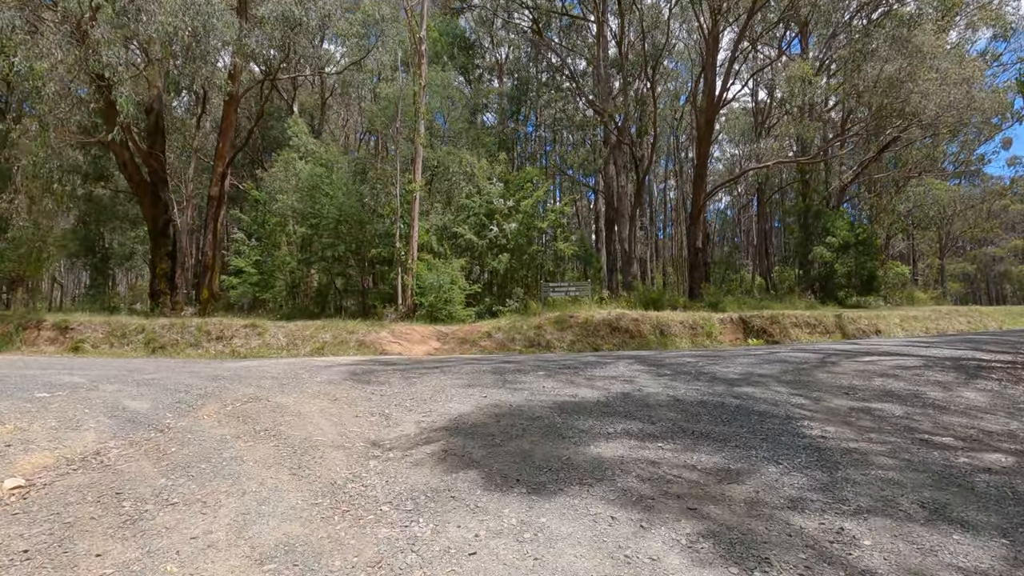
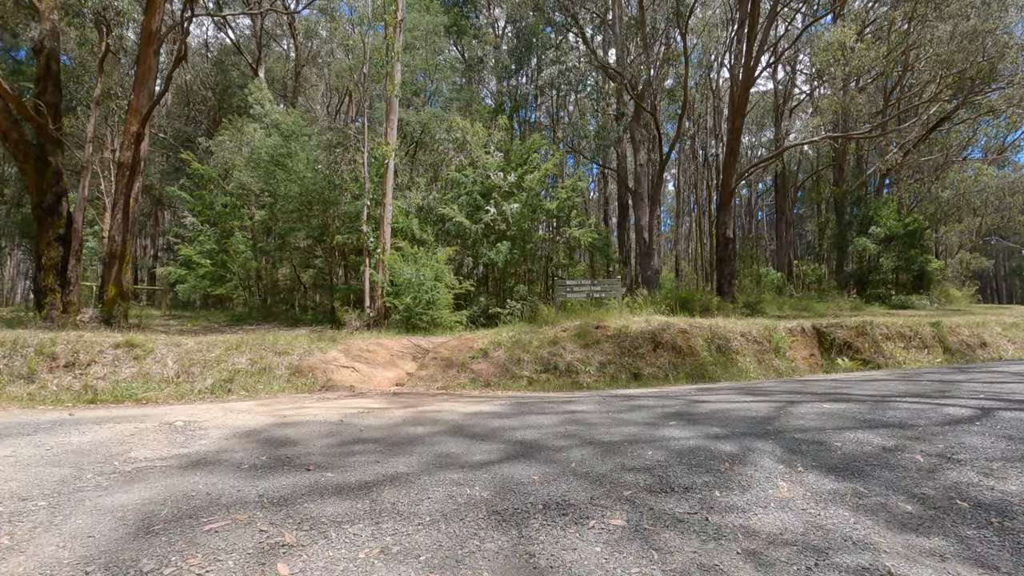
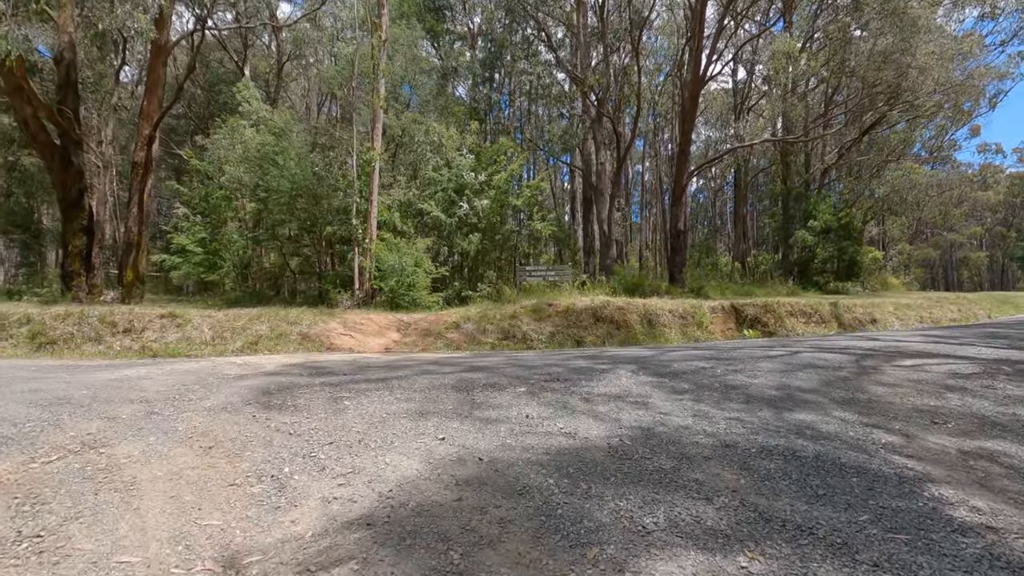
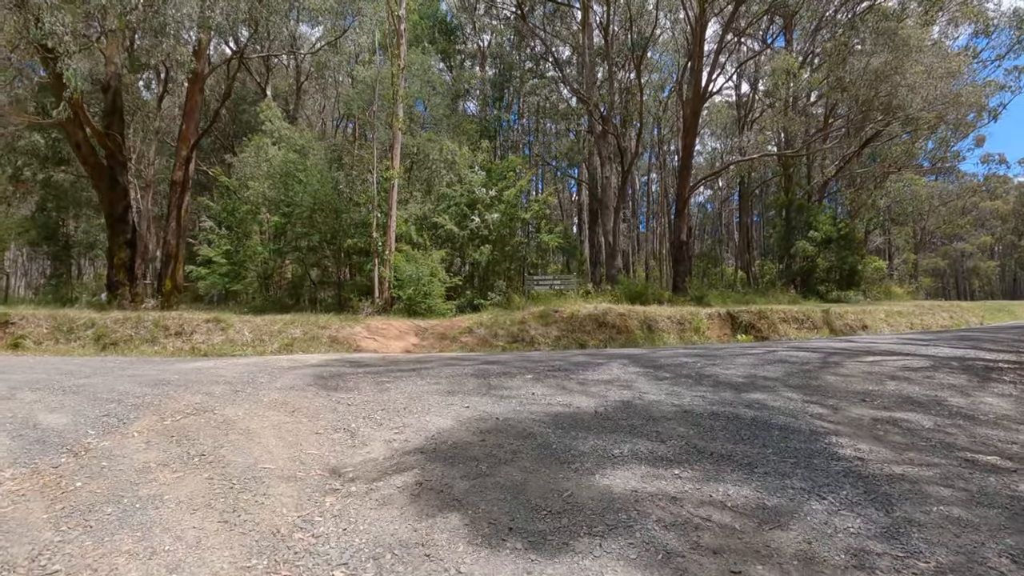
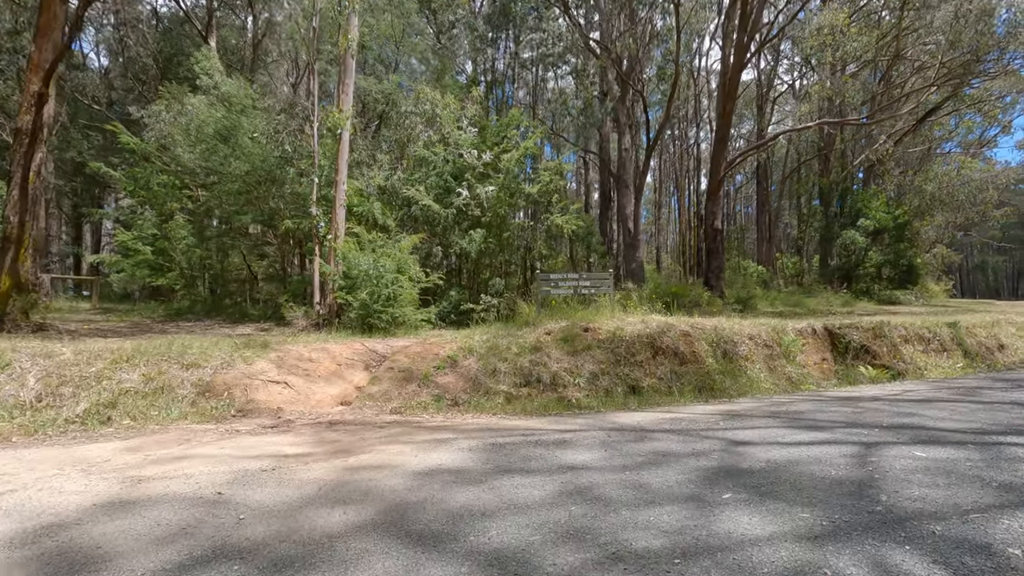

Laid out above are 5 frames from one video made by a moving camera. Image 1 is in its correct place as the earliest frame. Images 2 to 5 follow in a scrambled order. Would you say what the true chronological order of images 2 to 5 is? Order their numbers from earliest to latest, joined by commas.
4, 3, 2, 5
